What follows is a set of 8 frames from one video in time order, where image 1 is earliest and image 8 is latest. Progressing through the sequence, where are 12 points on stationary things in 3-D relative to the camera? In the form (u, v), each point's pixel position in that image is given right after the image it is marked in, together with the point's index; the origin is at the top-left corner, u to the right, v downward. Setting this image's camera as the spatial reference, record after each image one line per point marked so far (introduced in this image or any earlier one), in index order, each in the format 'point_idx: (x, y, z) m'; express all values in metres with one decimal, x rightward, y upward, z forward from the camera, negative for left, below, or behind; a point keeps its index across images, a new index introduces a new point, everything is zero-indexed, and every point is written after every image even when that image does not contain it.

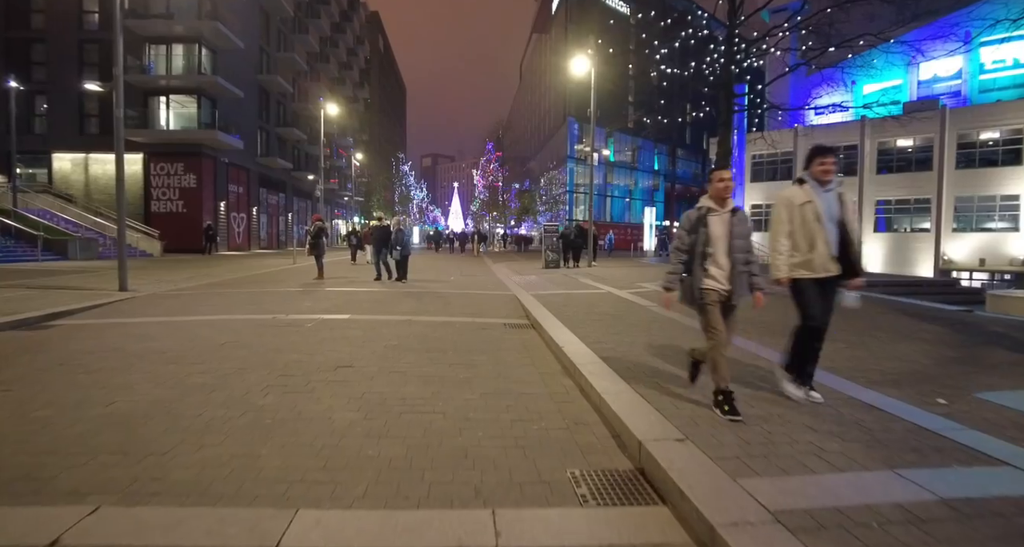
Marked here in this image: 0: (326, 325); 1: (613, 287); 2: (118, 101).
0: (-3.2, -0.9, +8.7) m
1: (+2.9, -0.4, +14.5) m
2: (-10.3, +4.5, +13.1) m
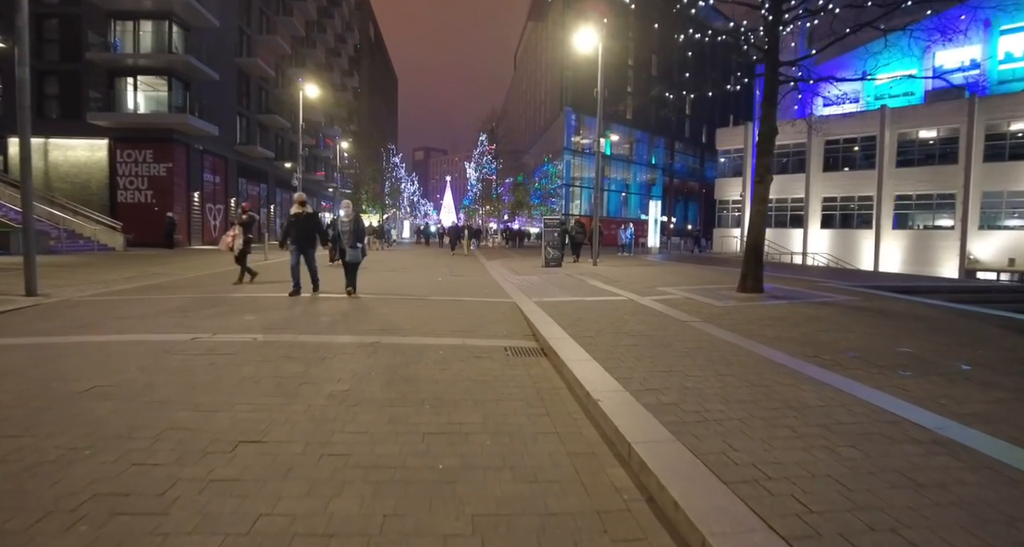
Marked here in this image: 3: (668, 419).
0: (-3.2, -1.0, +6.3) m
1: (+2.9, -0.5, +12.1) m
2: (-10.3, +4.5, +10.5) m
3: (+1.3, -1.2, +4.2) m
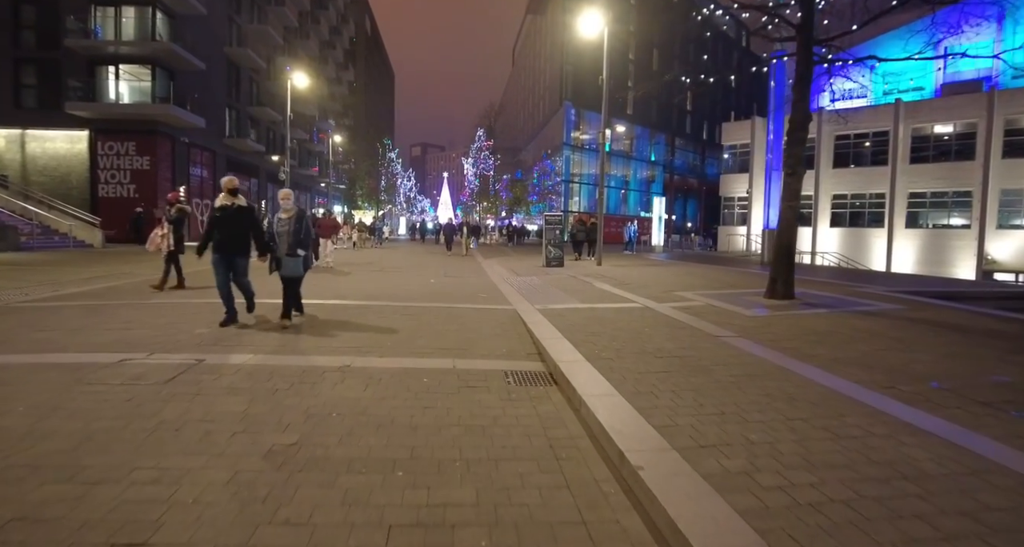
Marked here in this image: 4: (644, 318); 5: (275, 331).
0: (-3.1, -1.1, +5.0) m
1: (+2.9, -0.5, +10.8) m
2: (-10.2, +4.4, +9.1) m
3: (+1.4, -1.3, +2.9) m
4: (+2.3, -0.8, +8.6) m
5: (-3.4, -0.8, +7.2) m
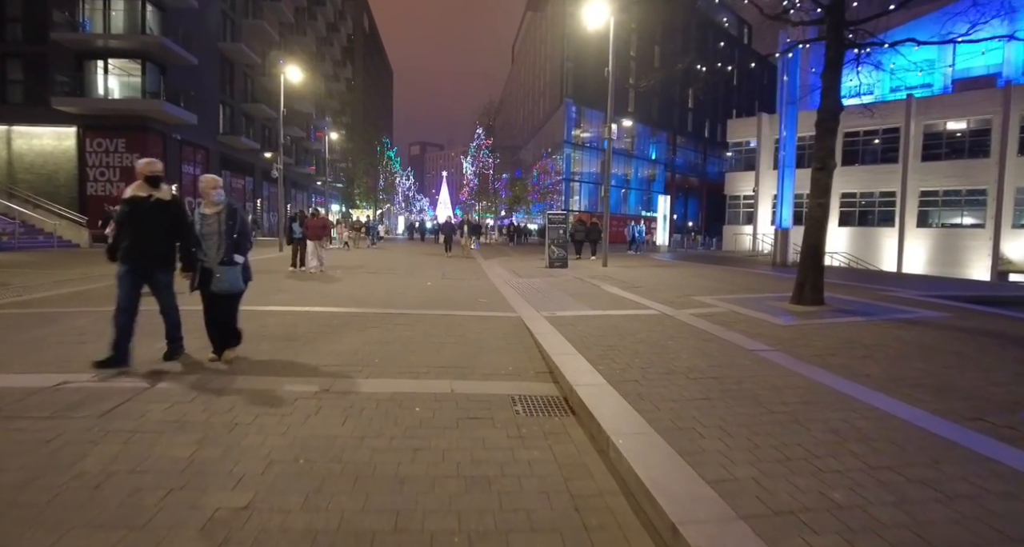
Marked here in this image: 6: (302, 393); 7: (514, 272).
0: (-3.1, -1.2, +4.1) m
1: (+3.0, -0.6, +10.0) m
2: (-10.2, +4.4, +8.2) m
3: (+1.4, -1.4, +2.0) m
4: (+2.4, -0.8, +7.7) m
5: (-3.3, -0.9, +6.4) m
6: (-2.0, -1.1, +4.7) m
7: (+0.1, 0.0, +17.0) m
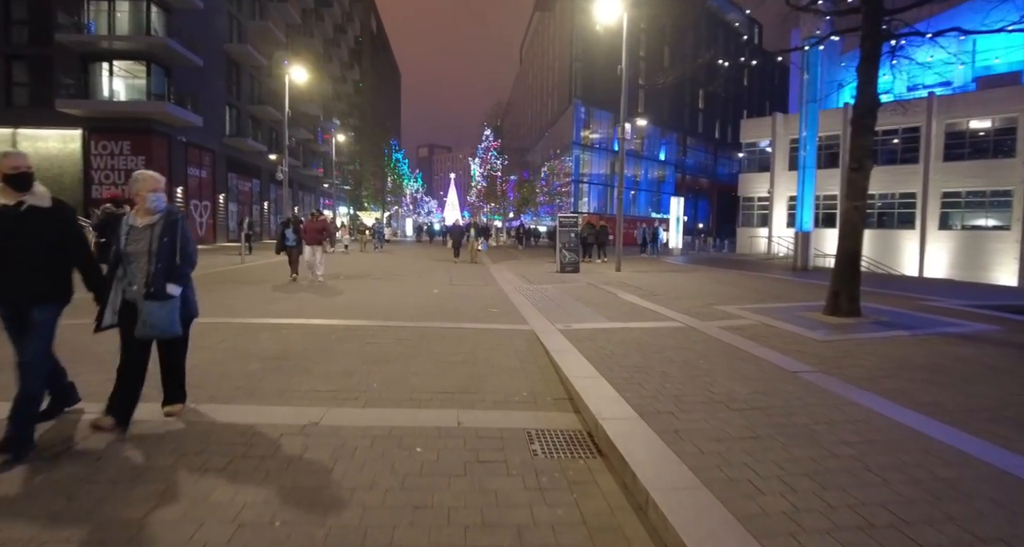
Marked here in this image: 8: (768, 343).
0: (-2.9, -1.3, +3.5) m
1: (+3.2, -0.8, +9.3) m
2: (-10.0, +4.2, +7.7) m
3: (+1.5, -1.5, +1.4) m
4: (+2.5, -1.0, +7.1) m
5: (-3.2, -1.1, +5.8) m
6: (-1.9, -1.3, +4.1) m
7: (+0.4, -0.1, +16.3) m
8: (+3.7, -1.0, +7.3) m
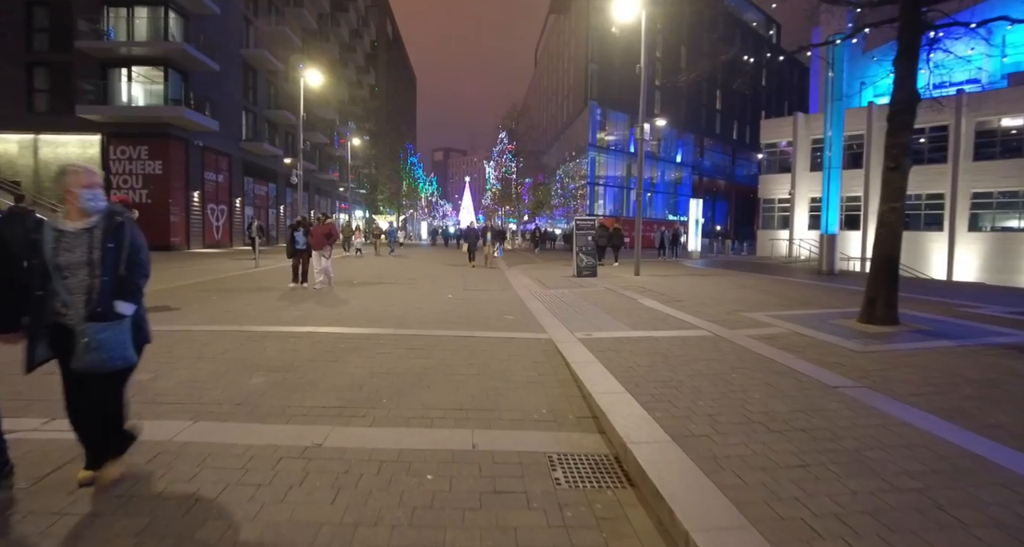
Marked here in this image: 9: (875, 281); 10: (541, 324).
0: (-2.8, -1.4, +3.2) m
1: (+3.5, -0.8, +8.8) m
2: (-9.7, +4.1, +7.7) m
3: (+1.6, -1.6, +1.0) m
4: (+2.8, -1.1, +6.6) m
5: (-3.0, -1.1, +5.5) m
6: (-1.7, -1.3, +3.8) m
7: (+0.9, -0.3, +16.0) m
8: (+3.9, -1.1, +6.8) m
9: (+6.1, -0.1, +8.4) m
10: (+0.5, -0.9, +8.6) m
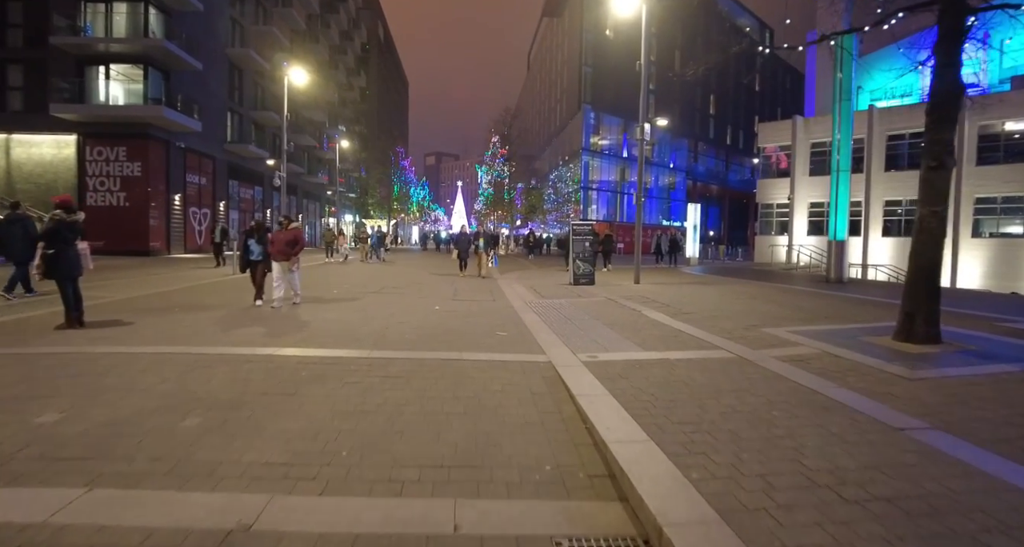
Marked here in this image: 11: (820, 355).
0: (-2.8, -1.5, +2.2) m
1: (+3.4, -1.0, +7.9) m
2: (-9.8, +4.0, +6.6) m
3: (+1.6, -1.7, 0.0) m
4: (+2.7, -1.2, +5.6) m
5: (-3.0, -1.3, +4.5) m
6: (-1.7, -1.5, +2.8) m
7: (+0.7, -0.5, +15.0) m
8: (+3.9, -1.3, +5.8) m
9: (+6.0, -0.3, +7.5) m
10: (+0.4, -1.1, +7.7) m
11: (+4.3, -1.1, +7.0) m
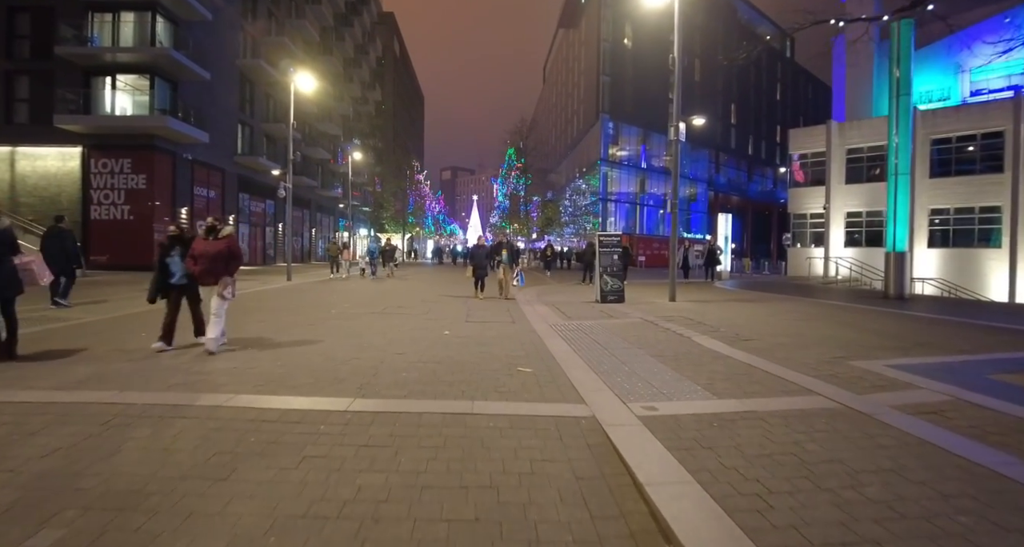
0: (-2.7, -1.6, +0.6) m
1: (+3.7, -1.3, +6.1) m
2: (-9.5, +3.7, +5.3) m
3: (+1.7, -1.7, -1.8) m
4: (+3.0, -1.4, +3.9) m
5: (-2.8, -1.4, +2.9) m
6: (-1.6, -1.6, +1.2) m
7: (+1.2, -1.0, +13.3) m
8: (+4.1, -1.4, +4.1) m
9: (+6.3, -0.5, +5.7) m
10: (+0.7, -1.3, +6.0) m
11: (+4.6, -1.4, +5.2) m
